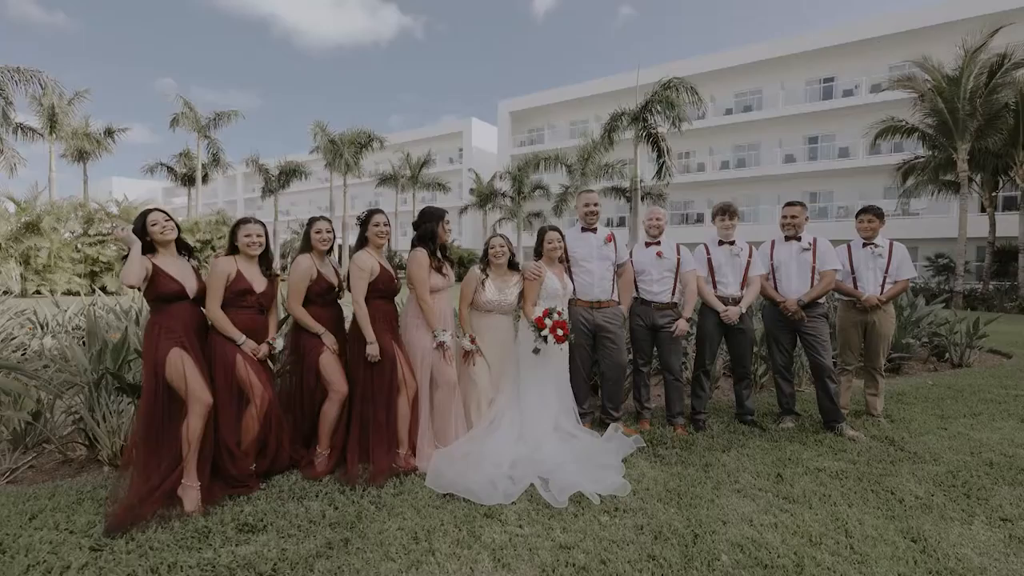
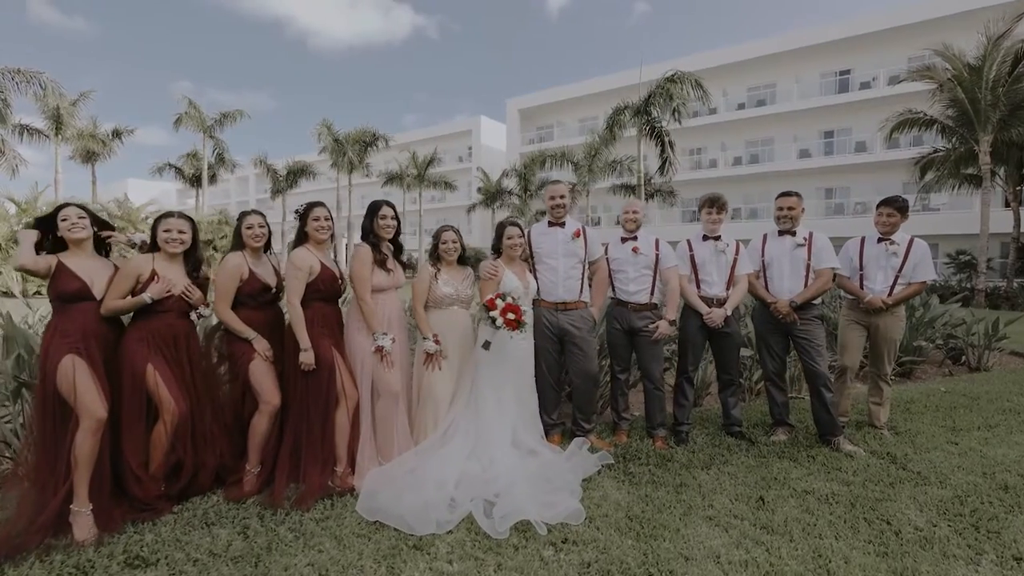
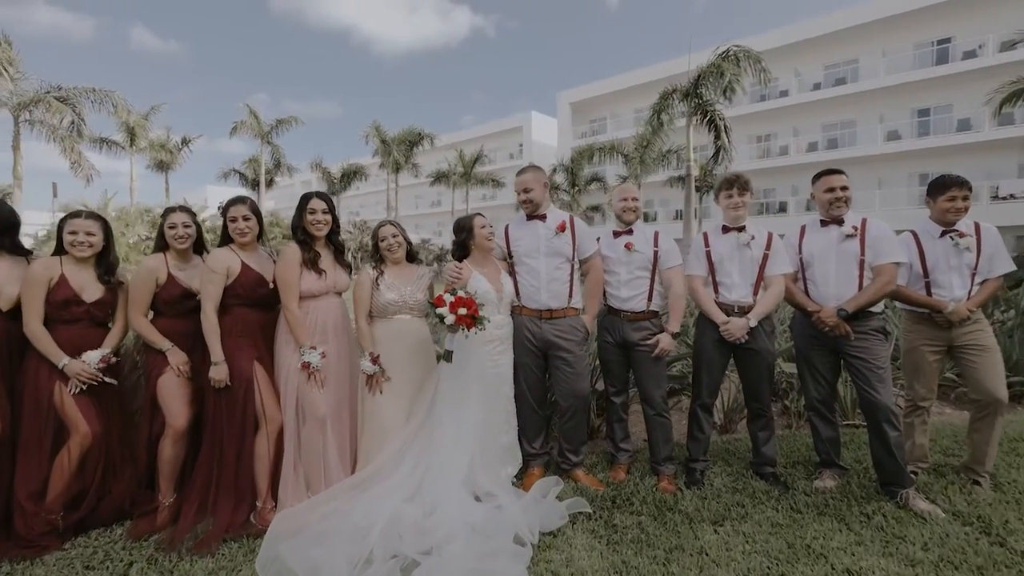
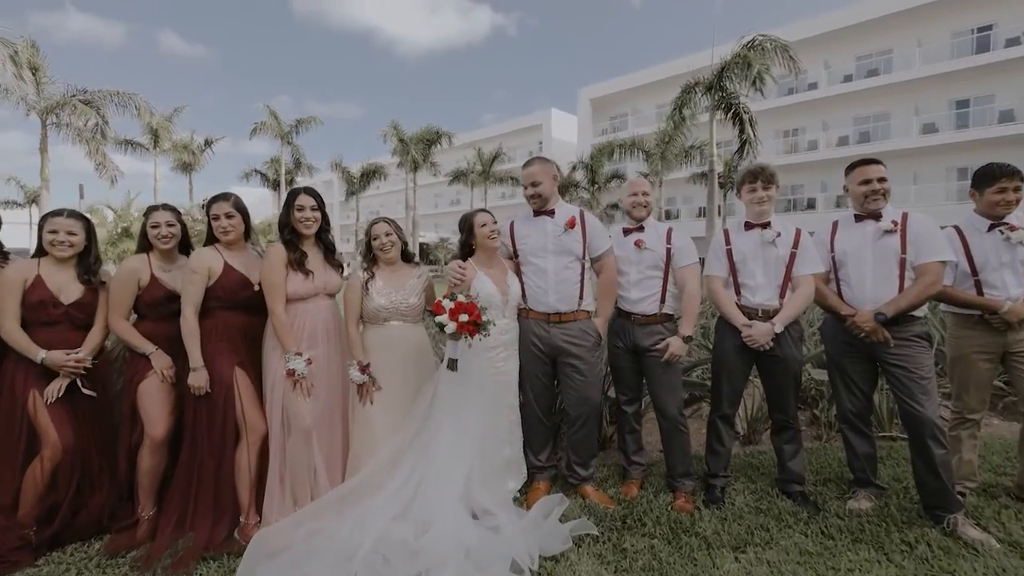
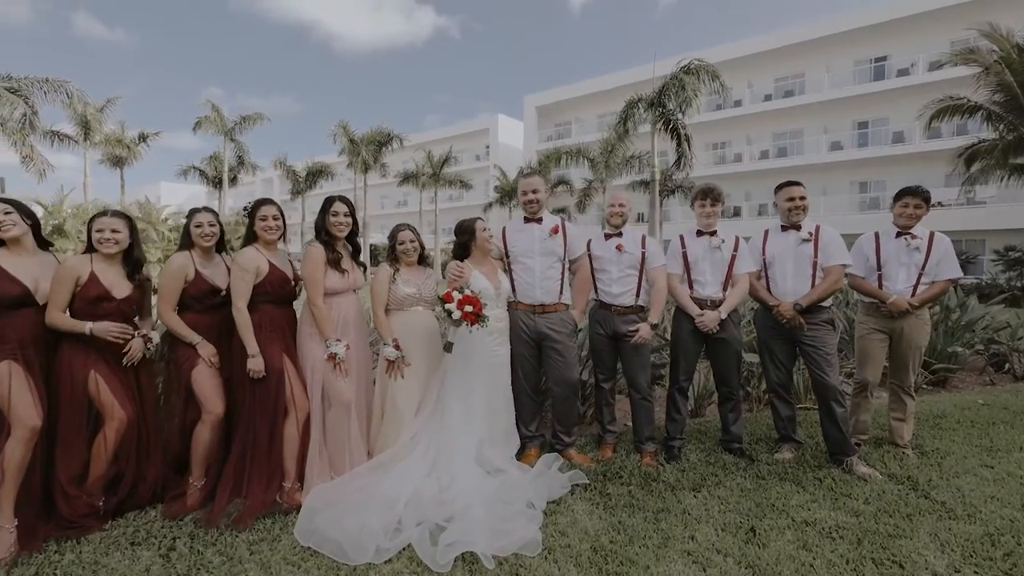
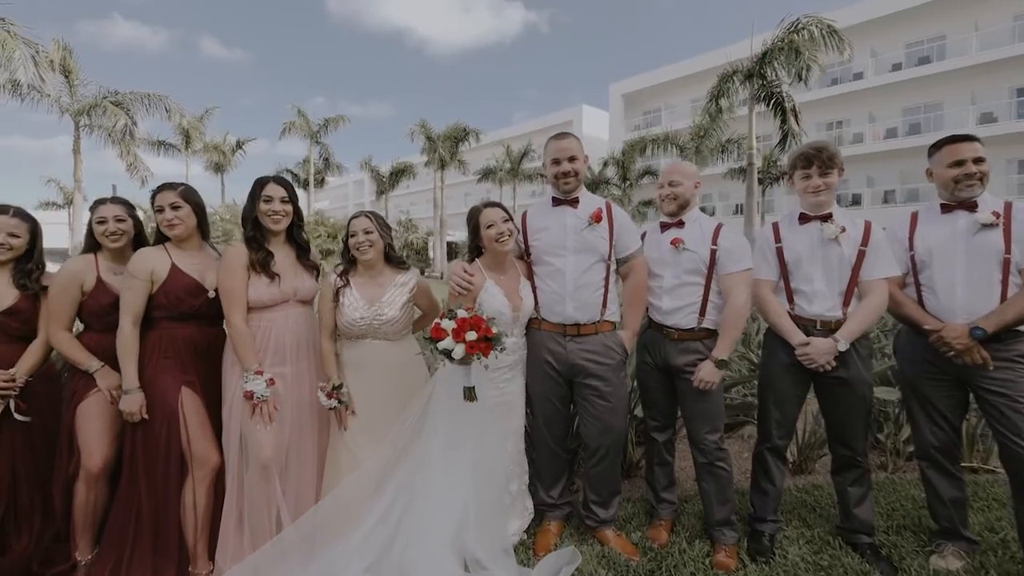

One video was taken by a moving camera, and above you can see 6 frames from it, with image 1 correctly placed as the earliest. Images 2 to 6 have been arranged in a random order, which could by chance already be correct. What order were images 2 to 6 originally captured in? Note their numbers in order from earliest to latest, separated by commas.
2, 5, 3, 4, 6
